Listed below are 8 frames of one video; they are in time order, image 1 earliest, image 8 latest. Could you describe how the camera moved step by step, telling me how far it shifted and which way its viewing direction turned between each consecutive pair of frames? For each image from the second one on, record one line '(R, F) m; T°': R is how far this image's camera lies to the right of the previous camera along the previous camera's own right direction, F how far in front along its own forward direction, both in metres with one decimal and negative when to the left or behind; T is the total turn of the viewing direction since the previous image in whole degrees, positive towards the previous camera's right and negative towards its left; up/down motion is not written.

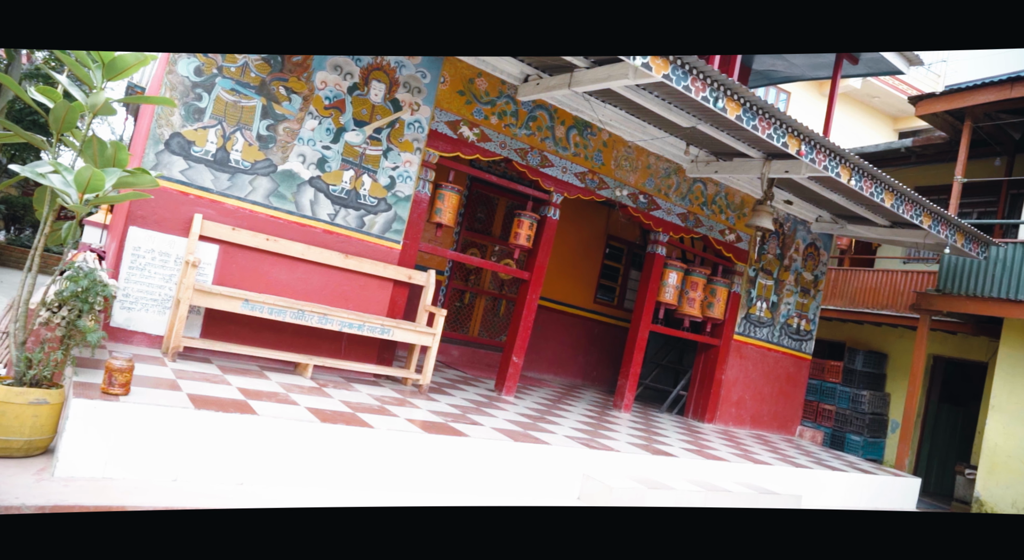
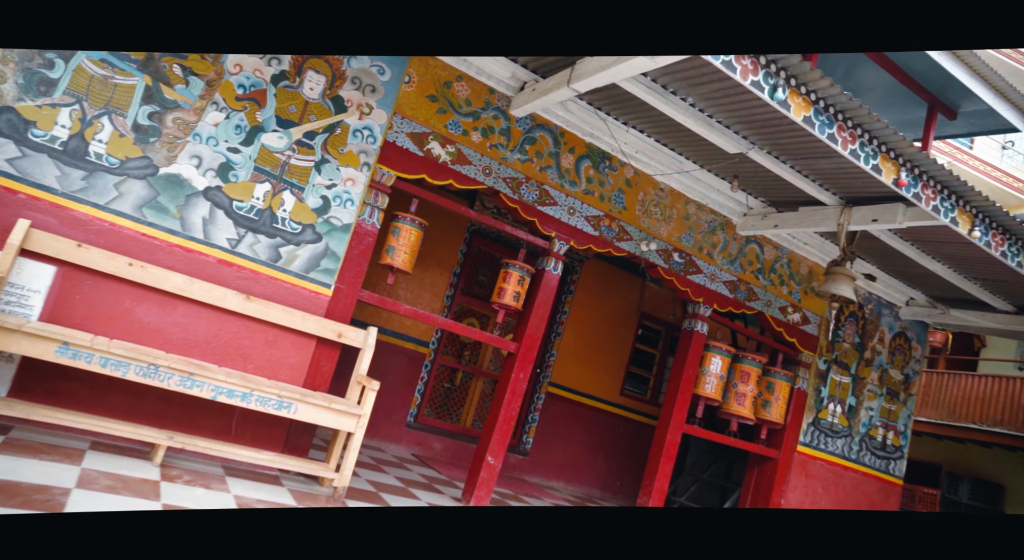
(+0.6, +2.0) m; -5°
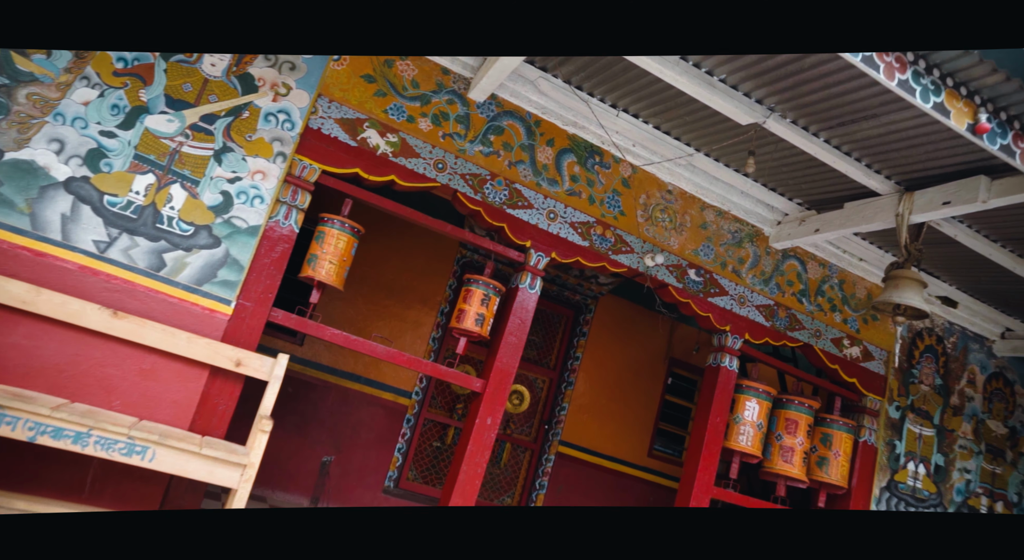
(+0.7, +1.2) m; -5°
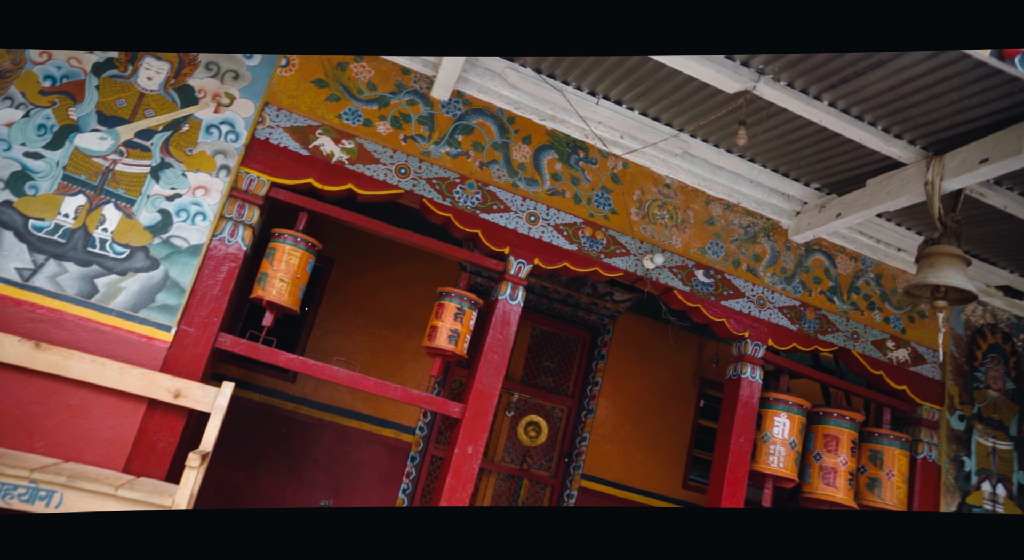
(+0.5, +0.5) m; -5°
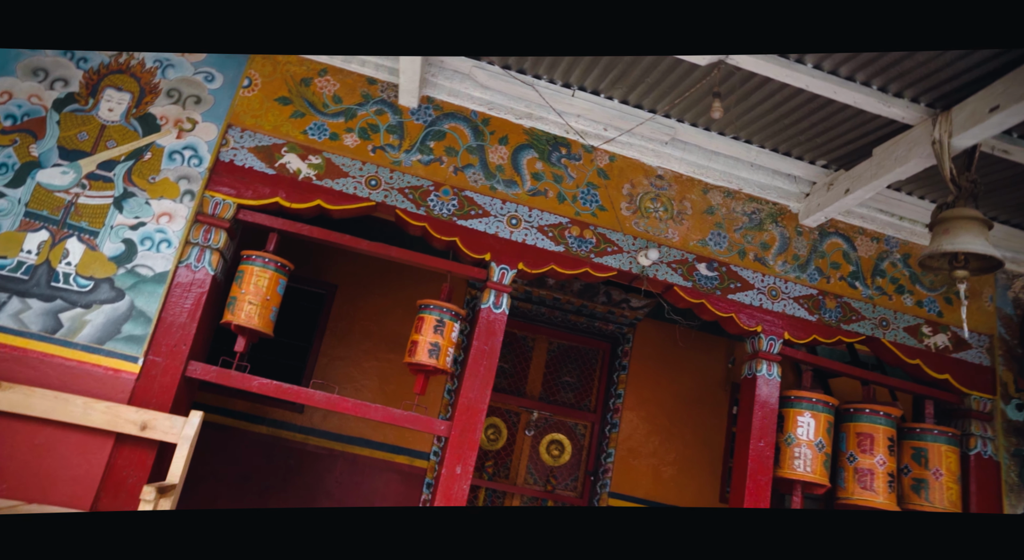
(+0.4, +0.2) m; -4°
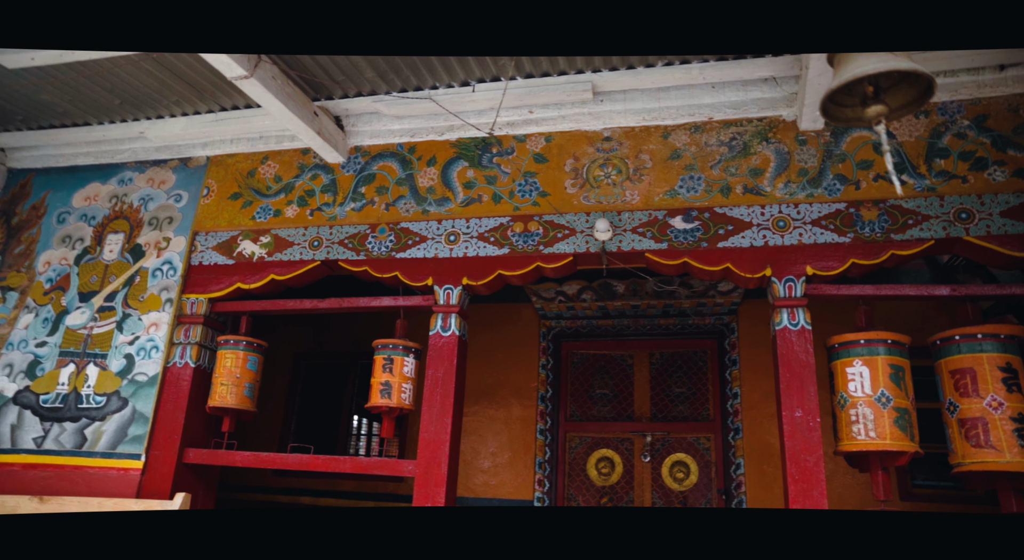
(+1.8, +0.7) m; -22°
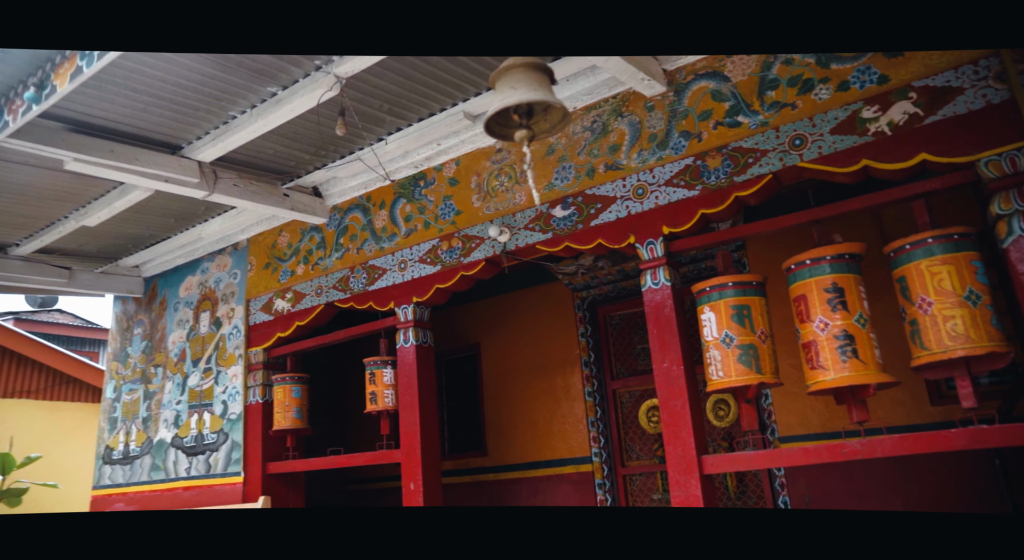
(+1.9, -0.4) m; -19°
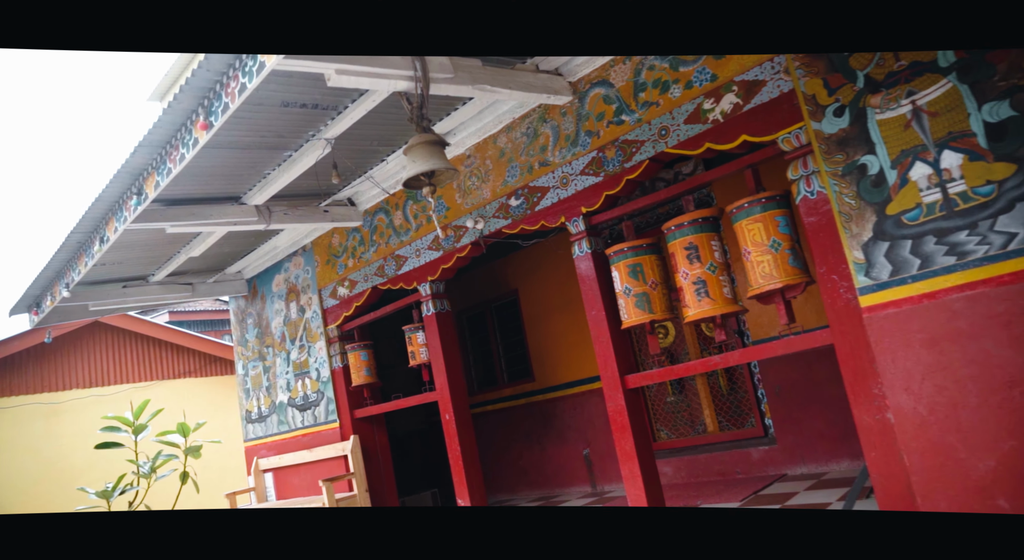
(+1.1, -1.2) m; -10°
